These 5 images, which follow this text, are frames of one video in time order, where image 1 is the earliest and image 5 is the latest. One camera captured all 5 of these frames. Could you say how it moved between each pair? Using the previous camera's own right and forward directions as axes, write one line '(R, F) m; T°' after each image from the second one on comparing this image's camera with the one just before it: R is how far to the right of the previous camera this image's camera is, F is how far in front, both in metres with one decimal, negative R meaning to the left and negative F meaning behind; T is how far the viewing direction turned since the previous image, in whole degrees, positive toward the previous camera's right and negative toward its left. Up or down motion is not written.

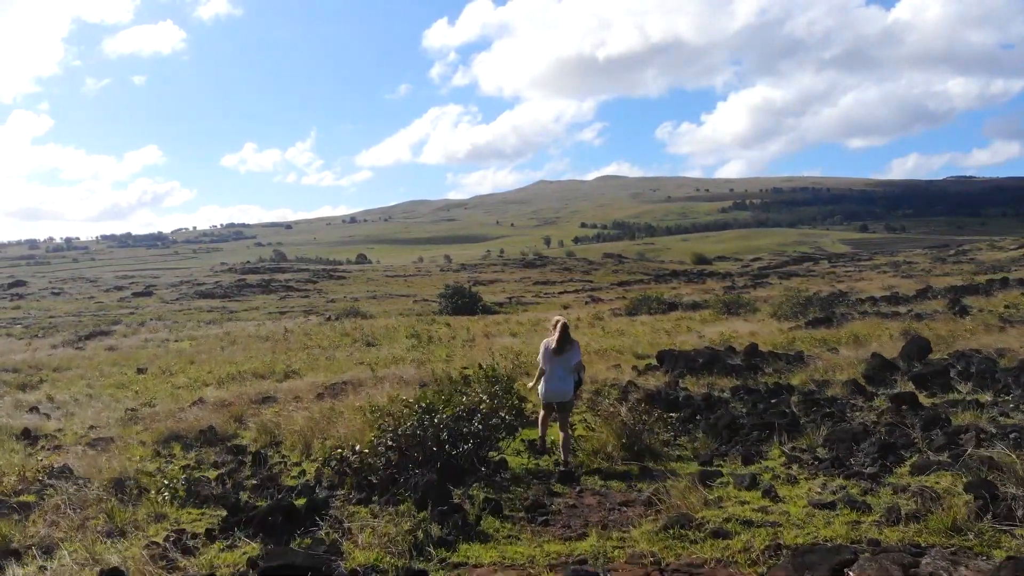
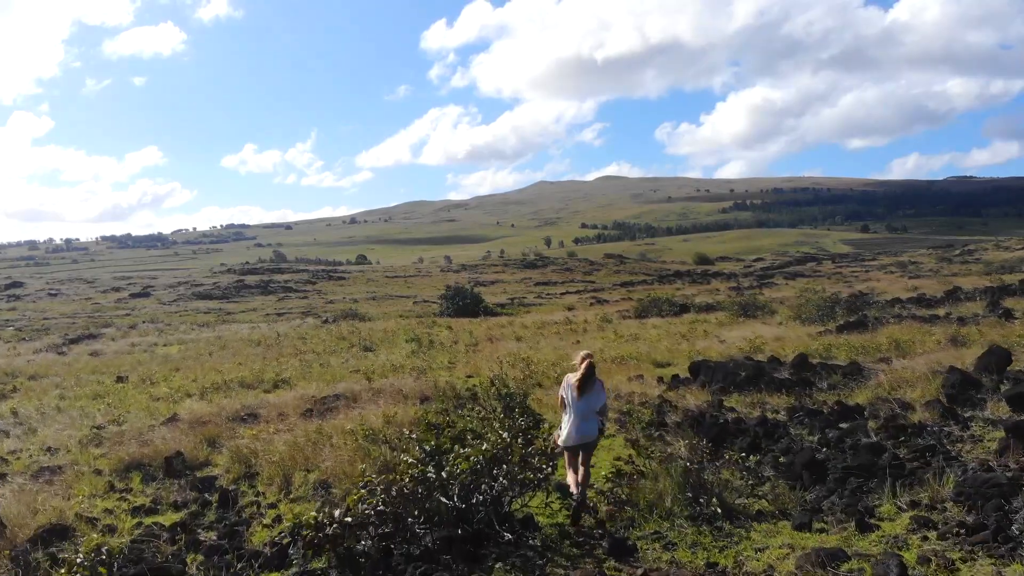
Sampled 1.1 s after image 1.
(-0.2, +1.4) m; 0°
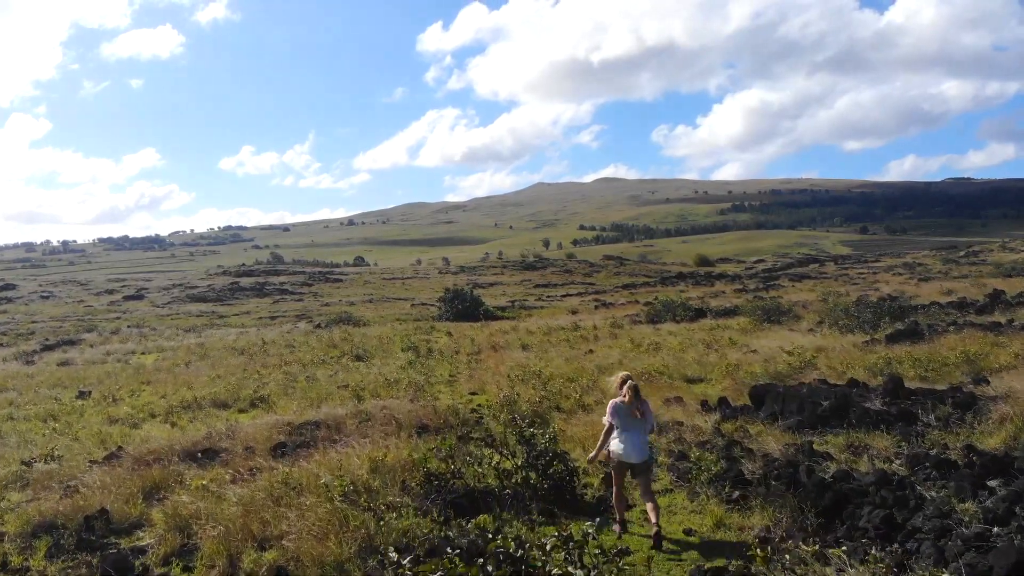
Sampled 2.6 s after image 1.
(-0.3, +2.0) m; 0°
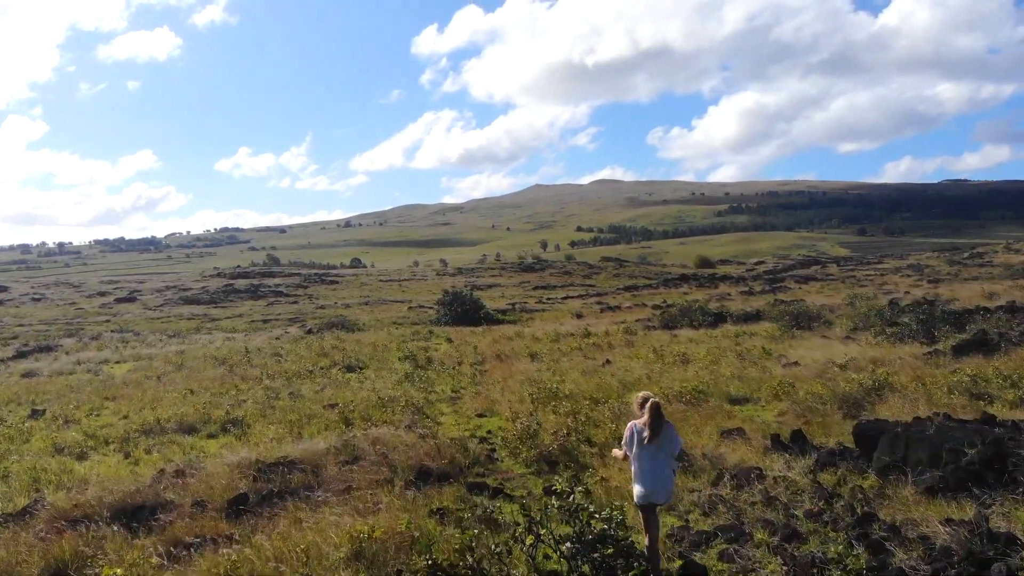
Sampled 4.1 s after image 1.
(-0.4, +2.1) m; 0°
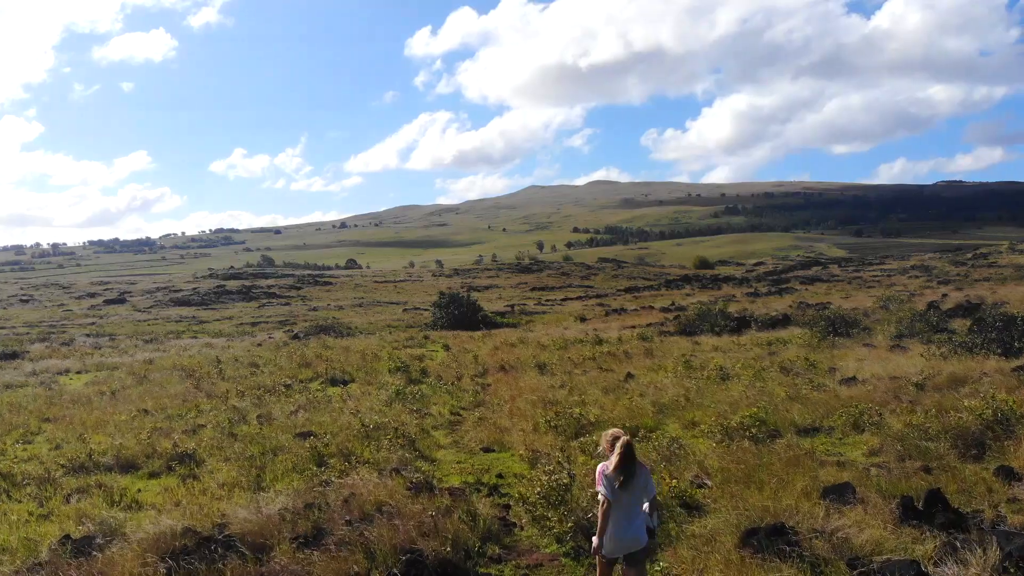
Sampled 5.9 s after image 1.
(-0.3, +2.4) m; 0°
